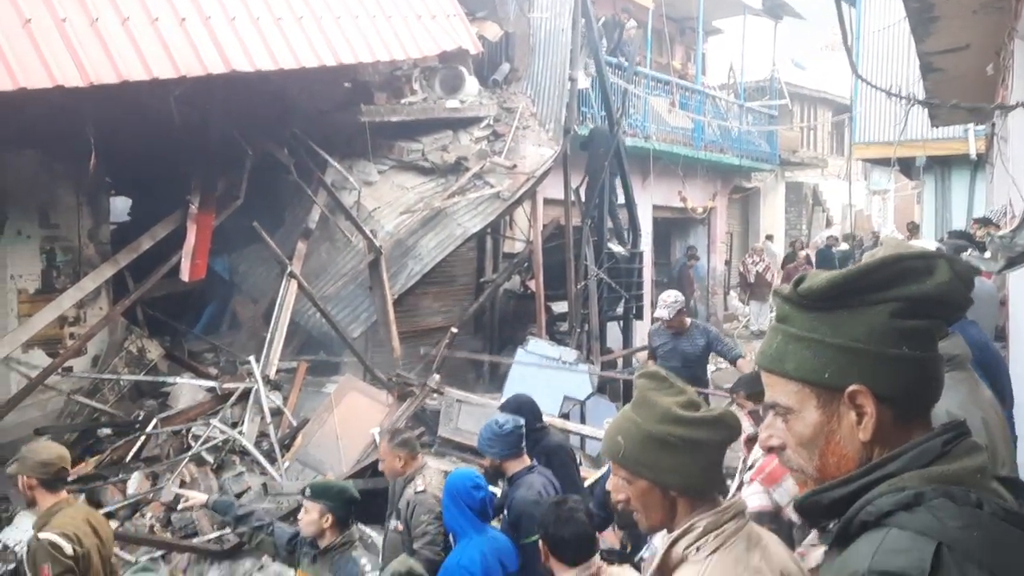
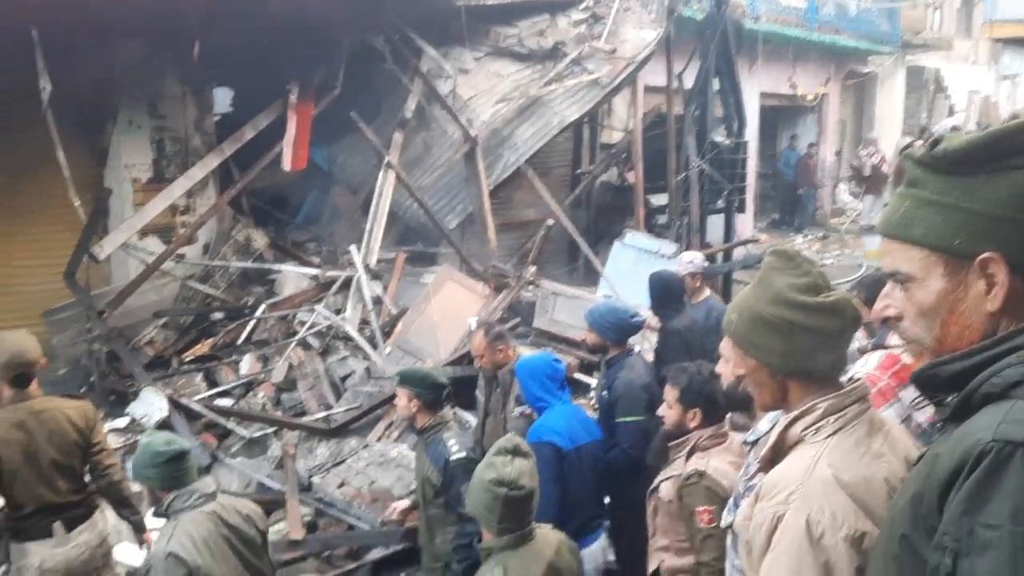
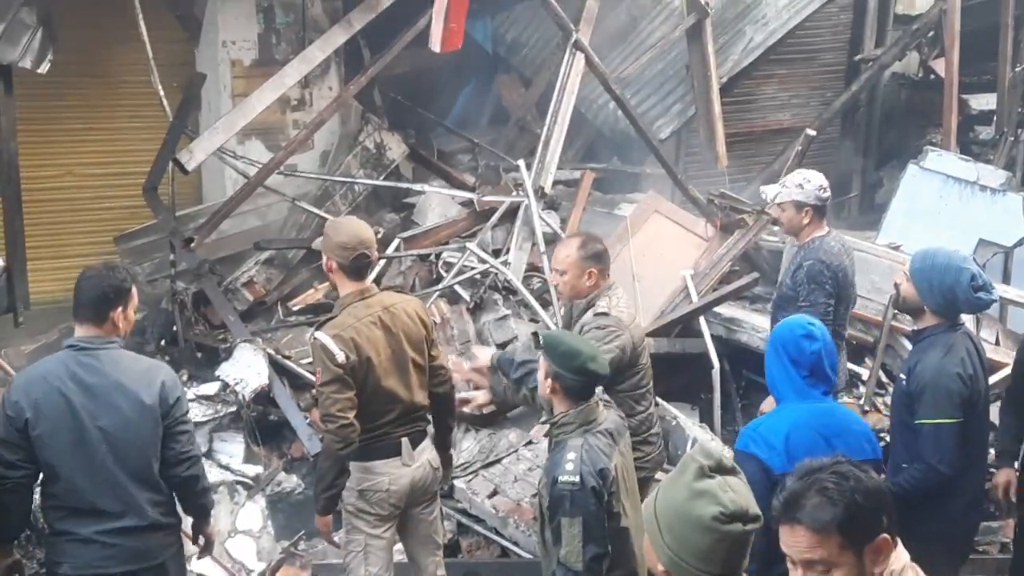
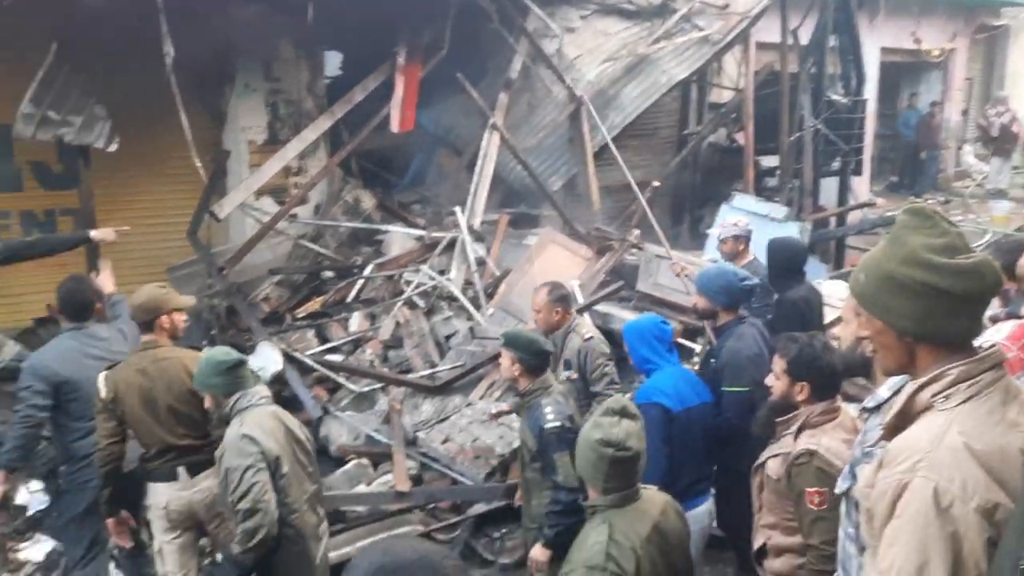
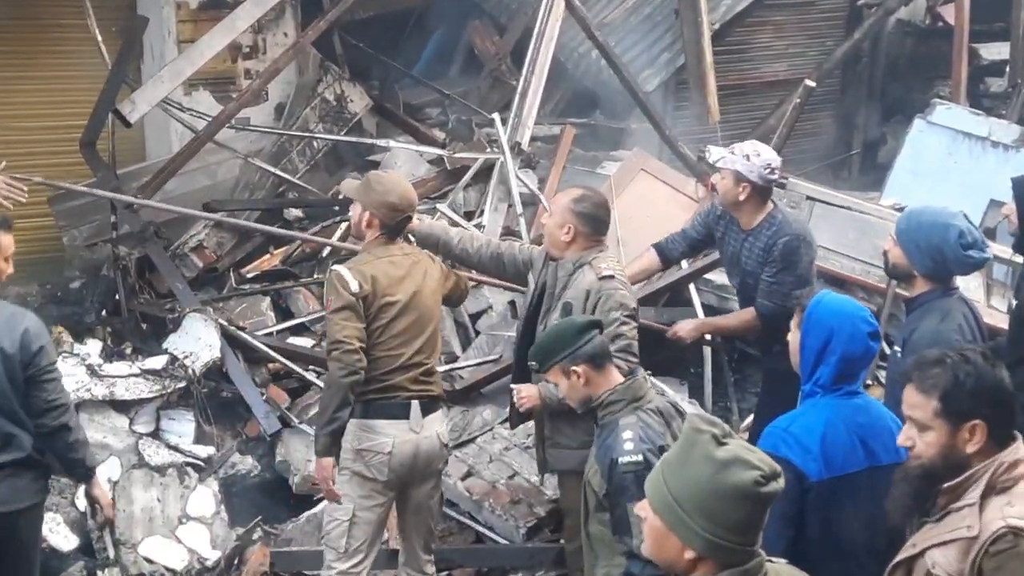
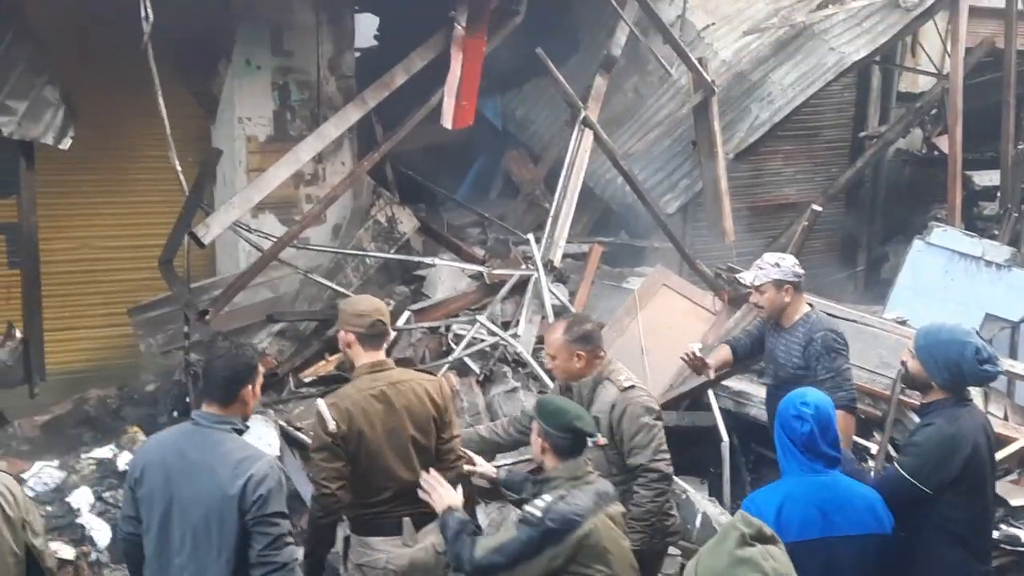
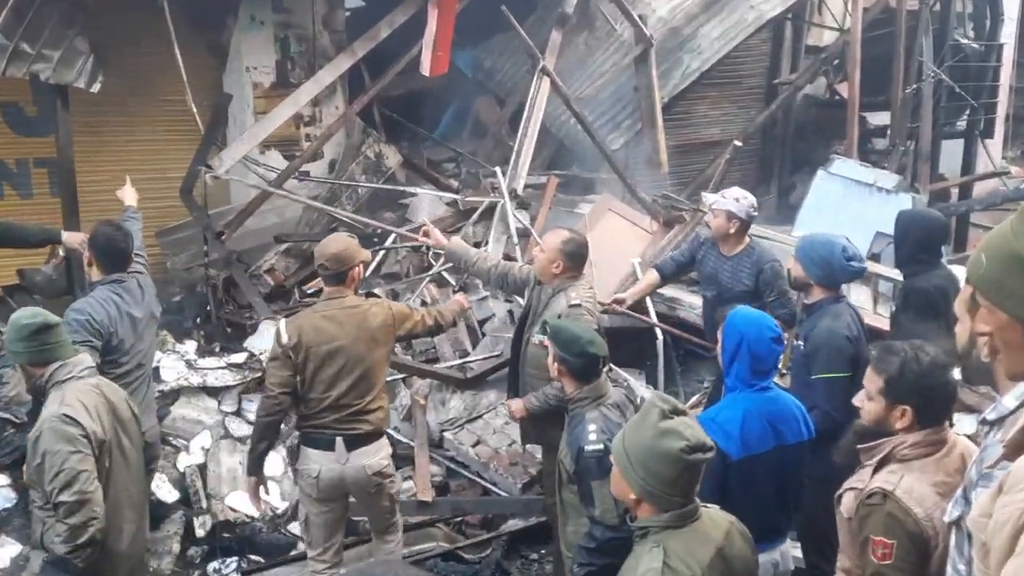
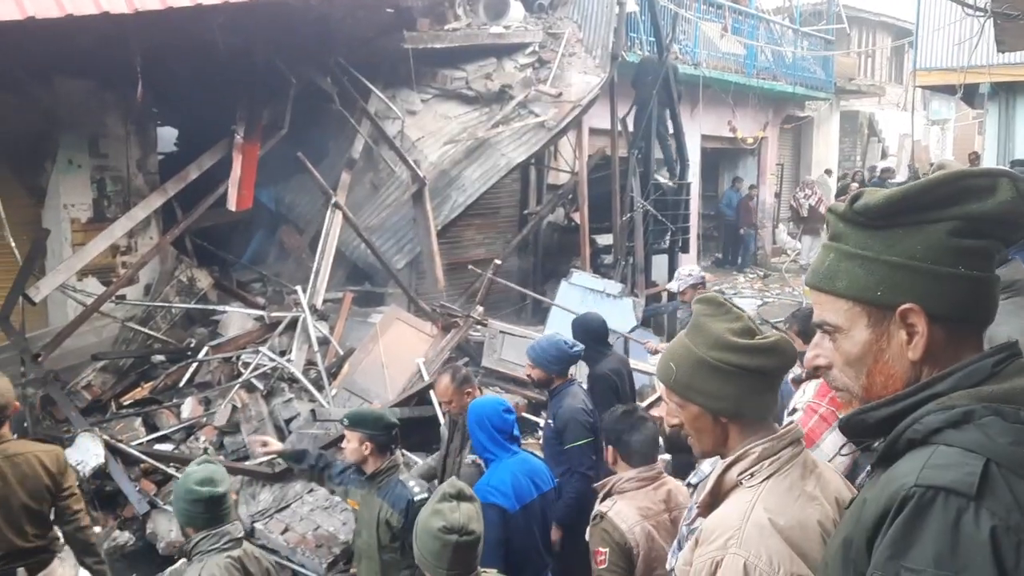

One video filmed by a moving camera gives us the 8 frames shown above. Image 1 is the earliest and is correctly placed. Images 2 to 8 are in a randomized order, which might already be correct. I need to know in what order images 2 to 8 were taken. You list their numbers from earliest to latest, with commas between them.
8, 2, 4, 7, 5, 3, 6
